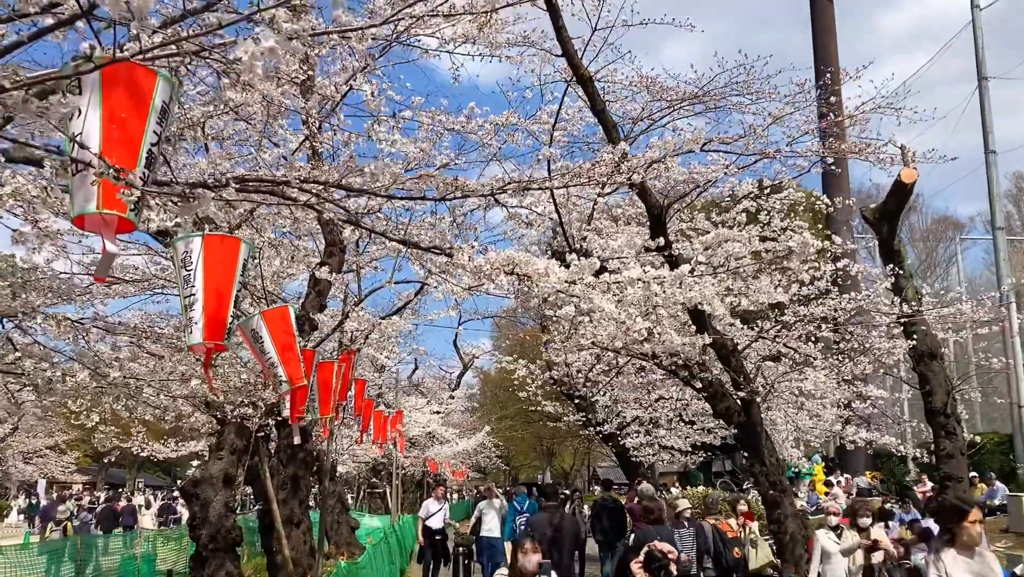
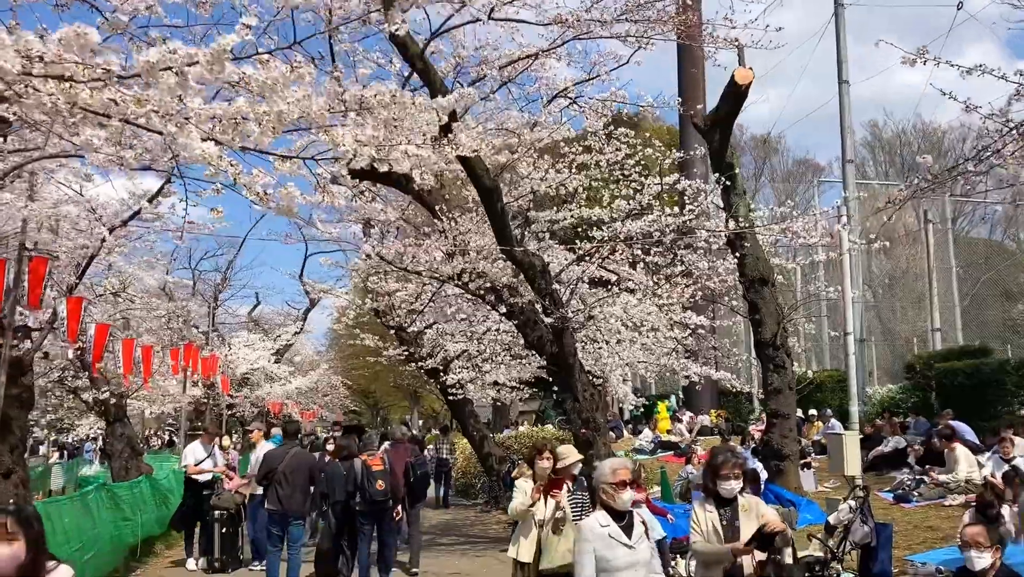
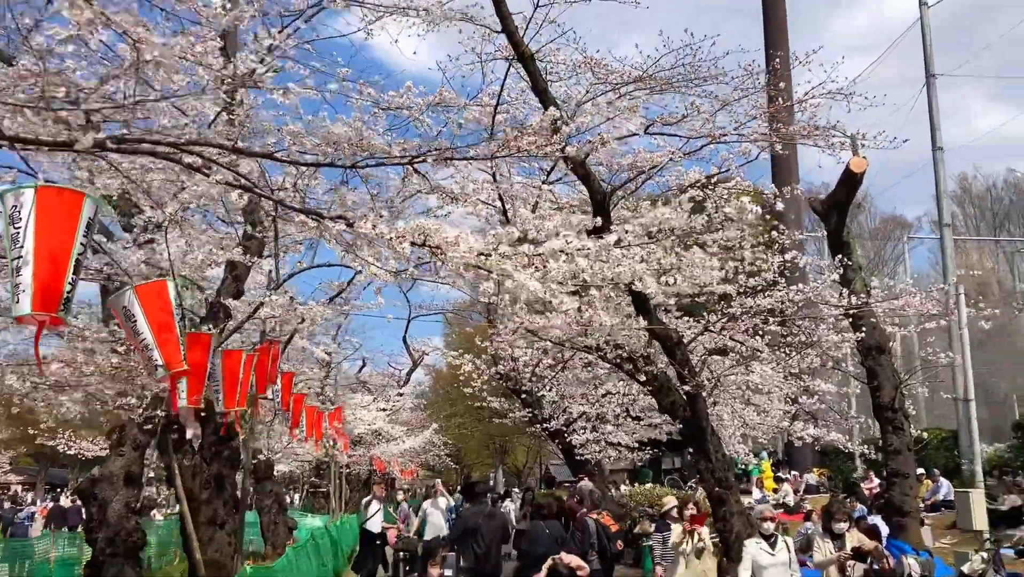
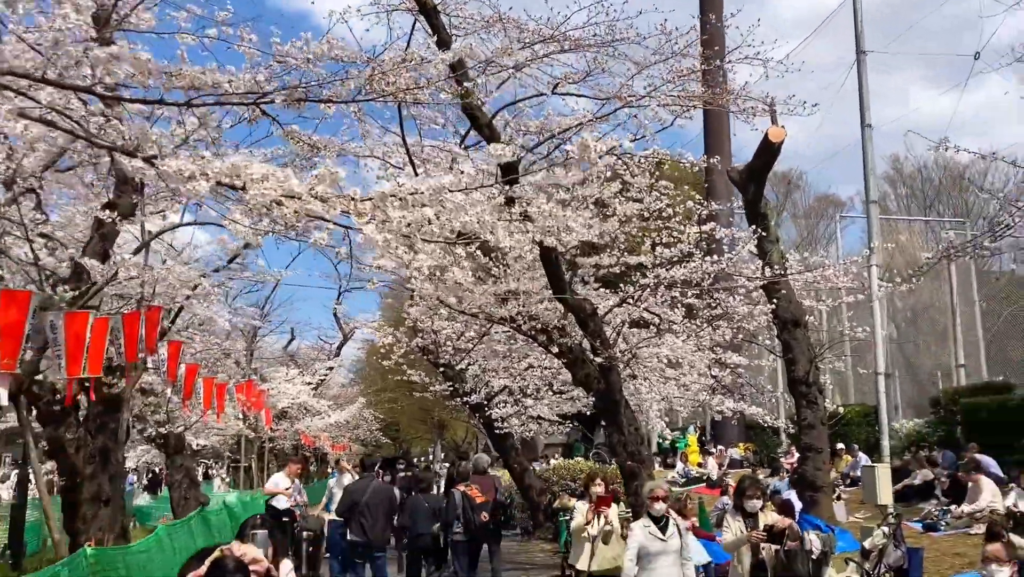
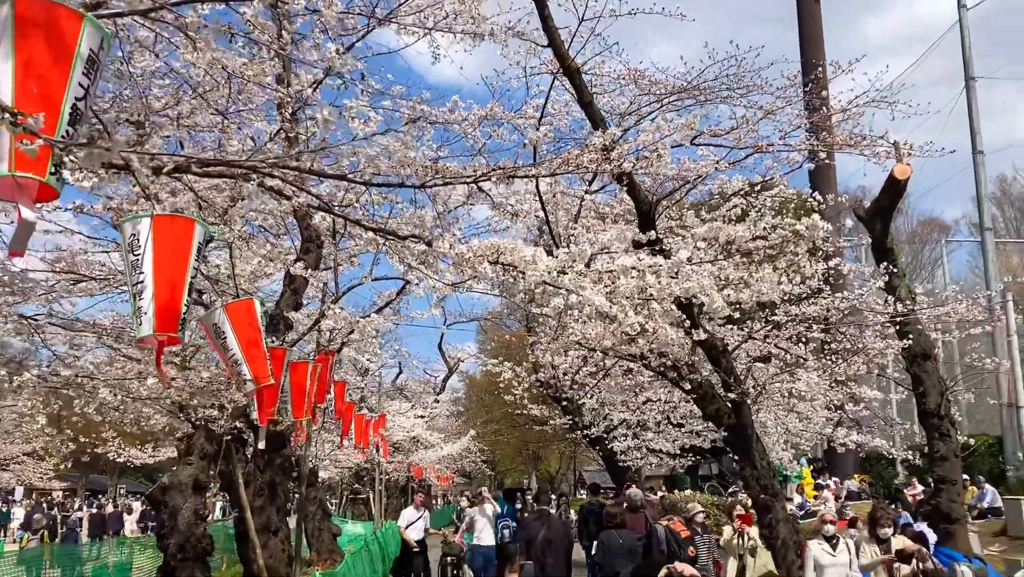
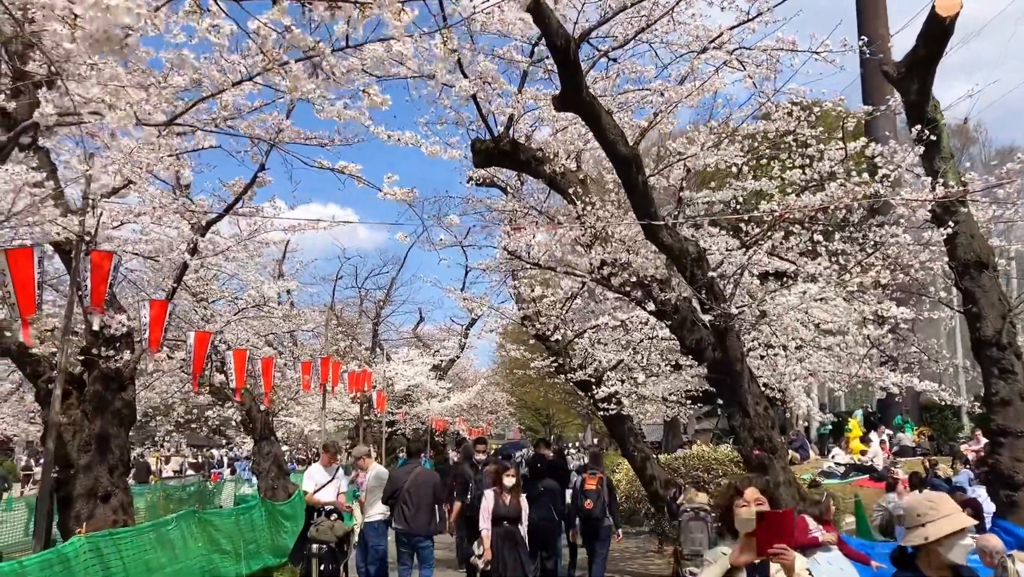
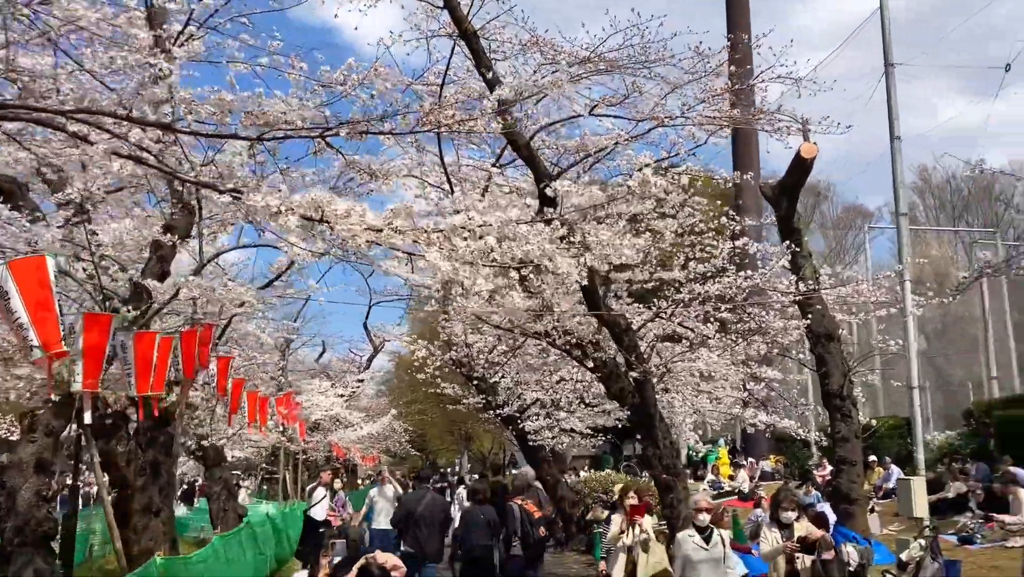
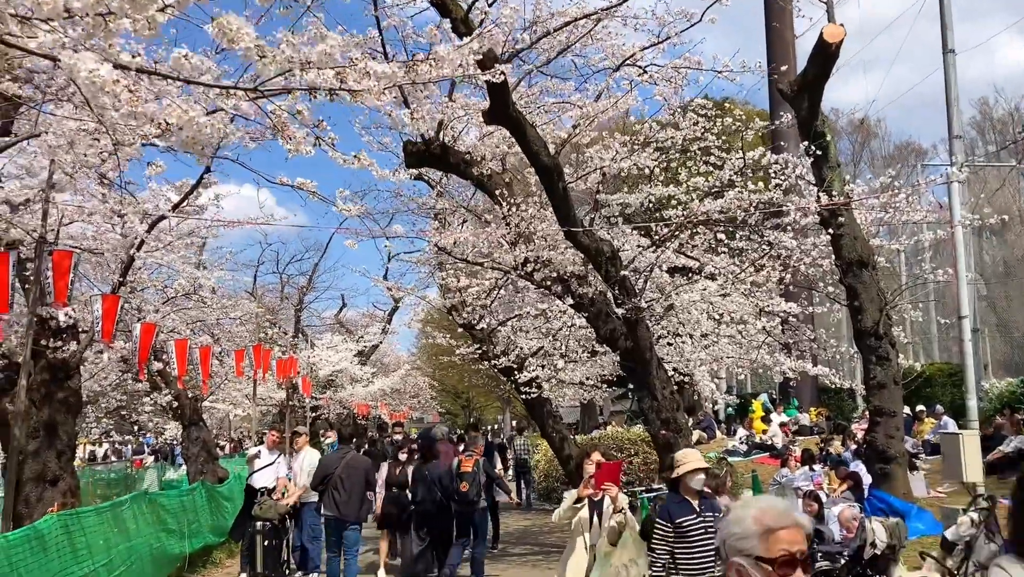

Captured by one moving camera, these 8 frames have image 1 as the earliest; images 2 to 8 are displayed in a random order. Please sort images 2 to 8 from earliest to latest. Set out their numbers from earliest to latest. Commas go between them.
5, 3, 7, 4, 2, 8, 6
